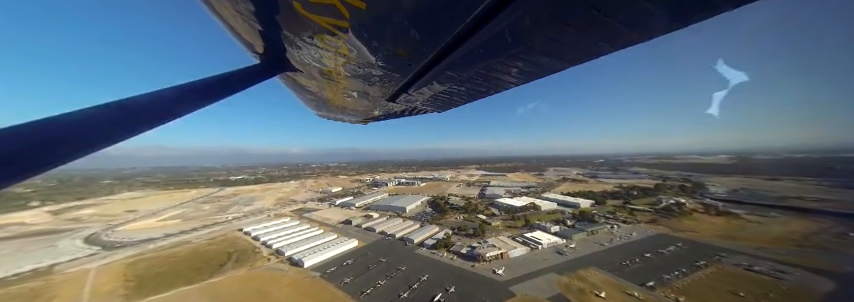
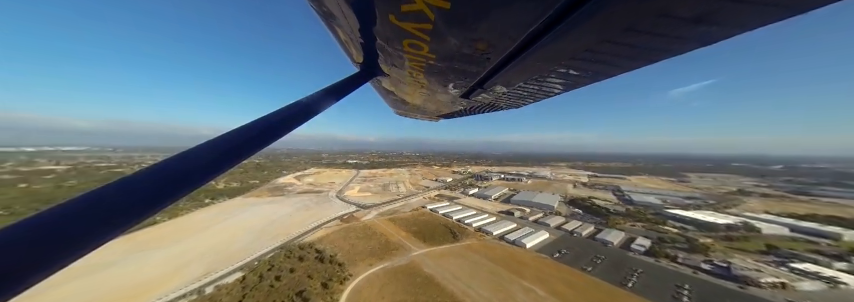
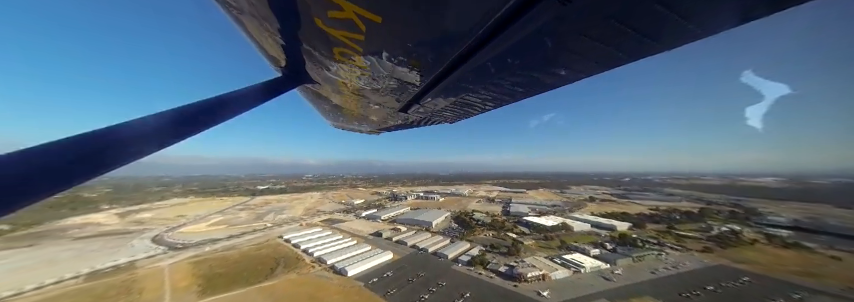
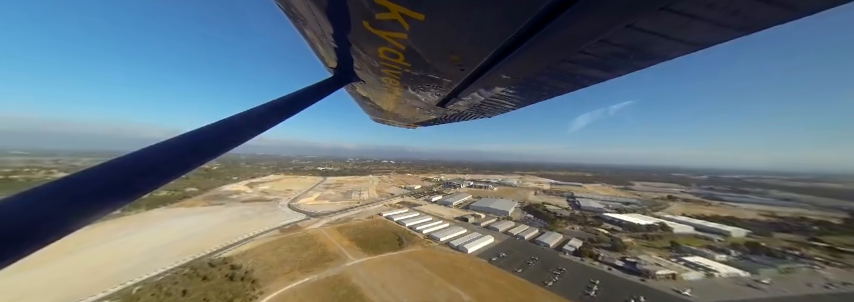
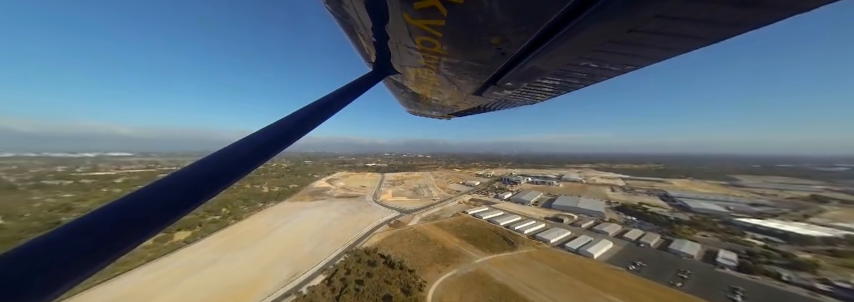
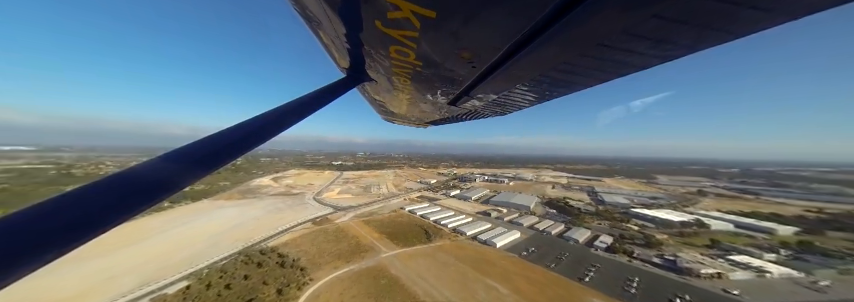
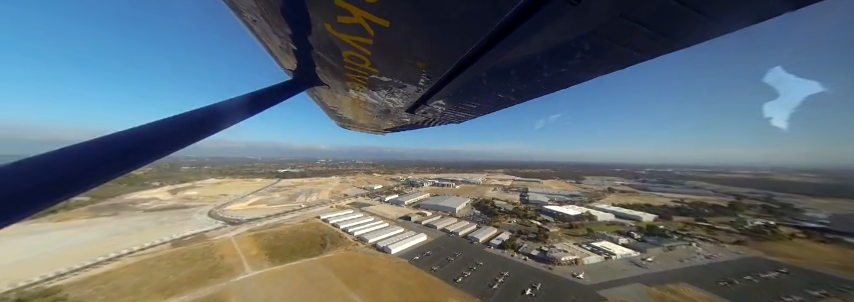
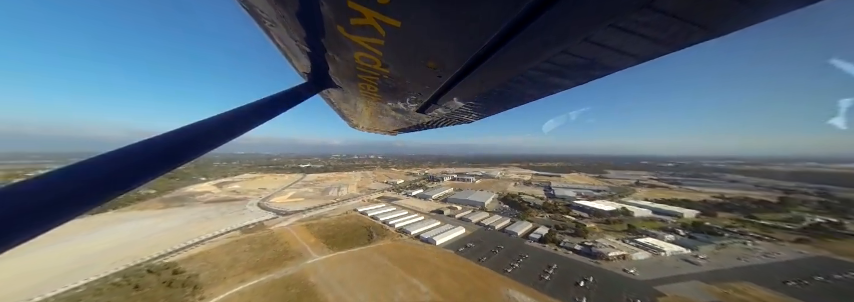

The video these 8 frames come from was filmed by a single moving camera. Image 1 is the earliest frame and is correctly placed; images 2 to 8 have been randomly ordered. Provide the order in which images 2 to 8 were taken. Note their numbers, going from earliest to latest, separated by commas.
3, 7, 8, 4, 6, 2, 5
